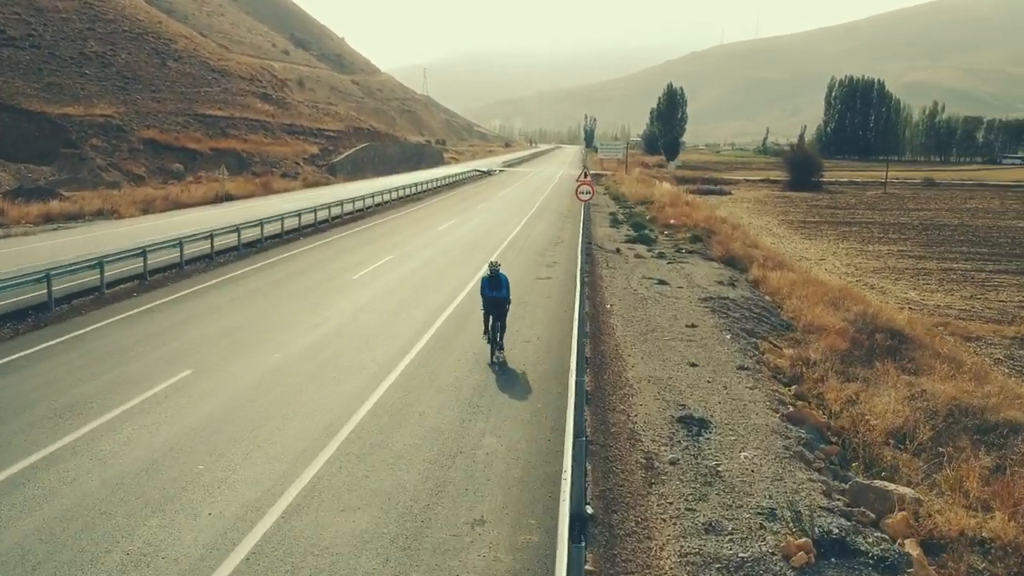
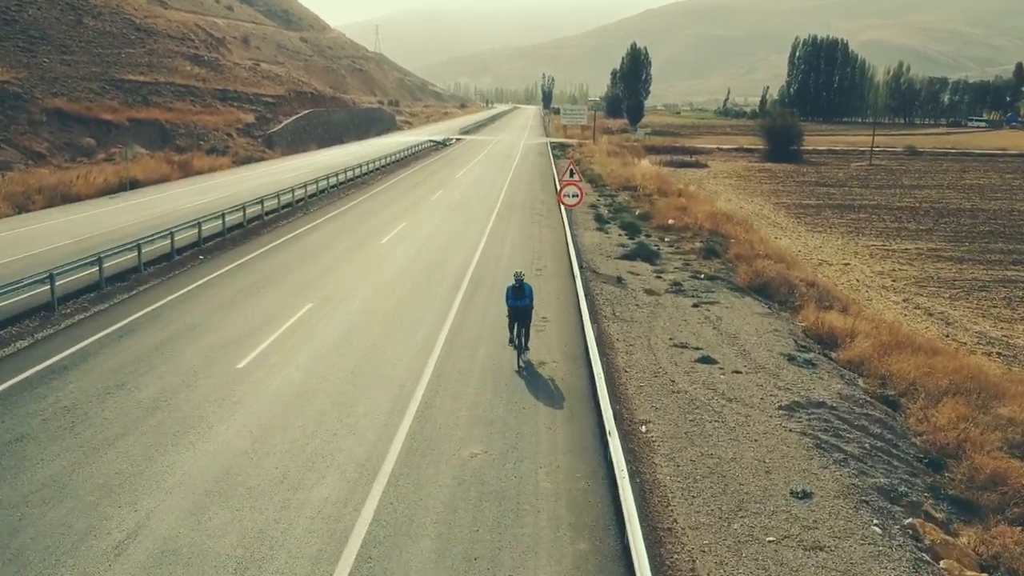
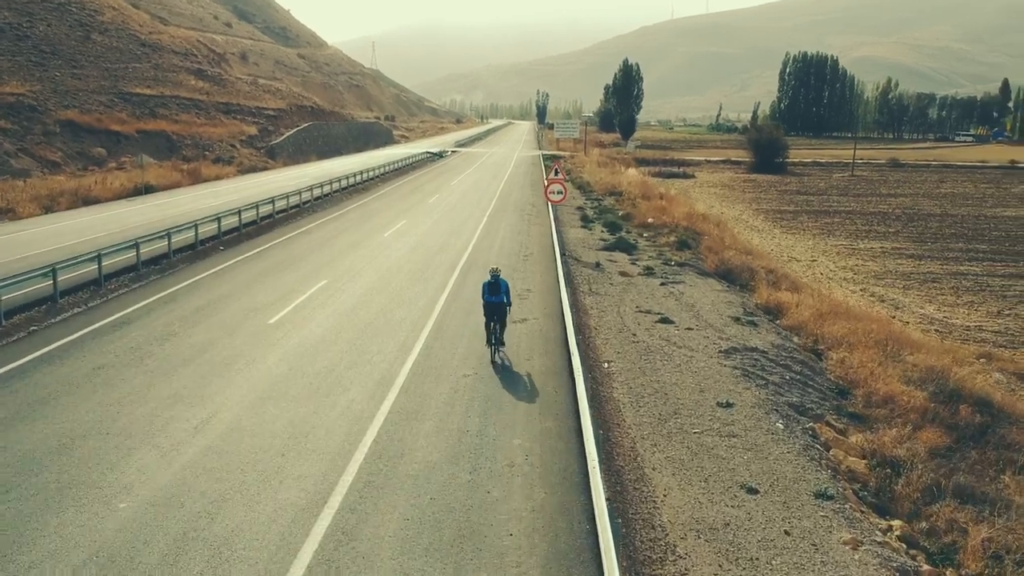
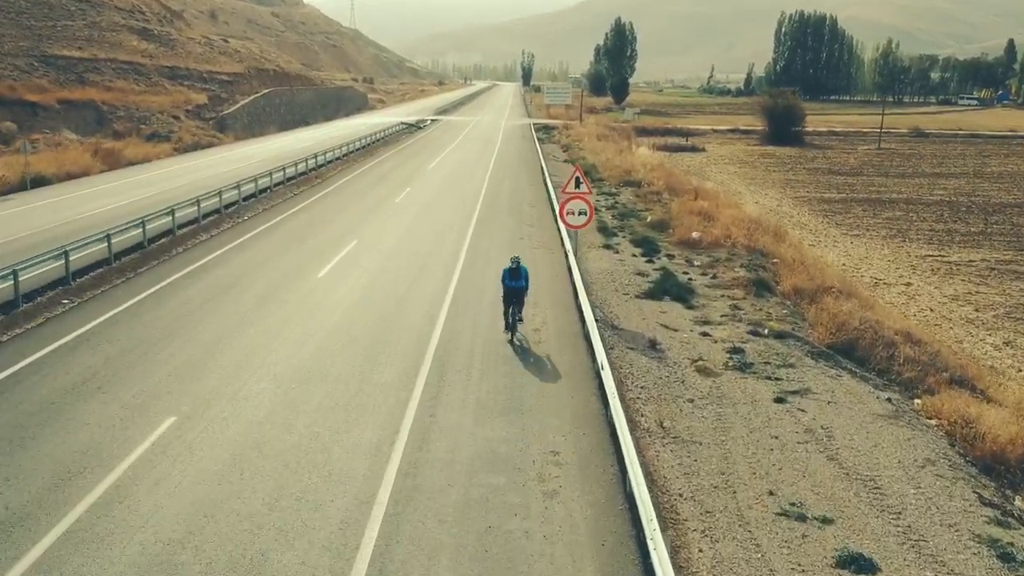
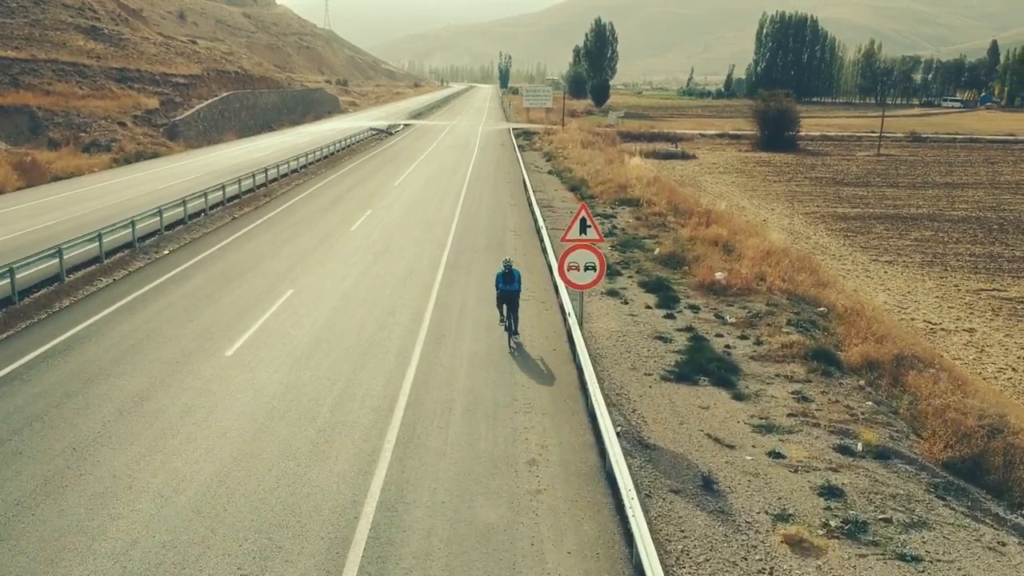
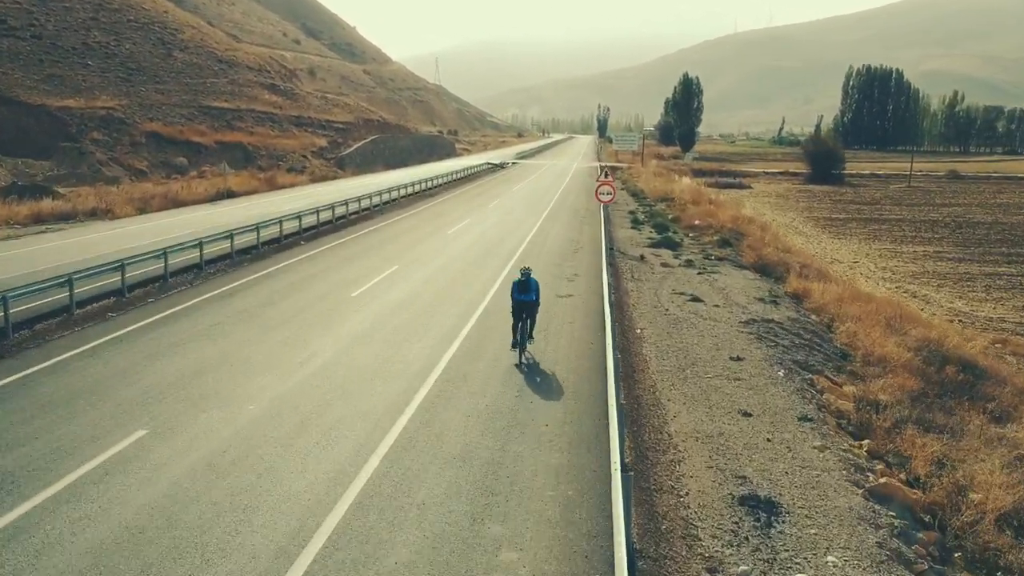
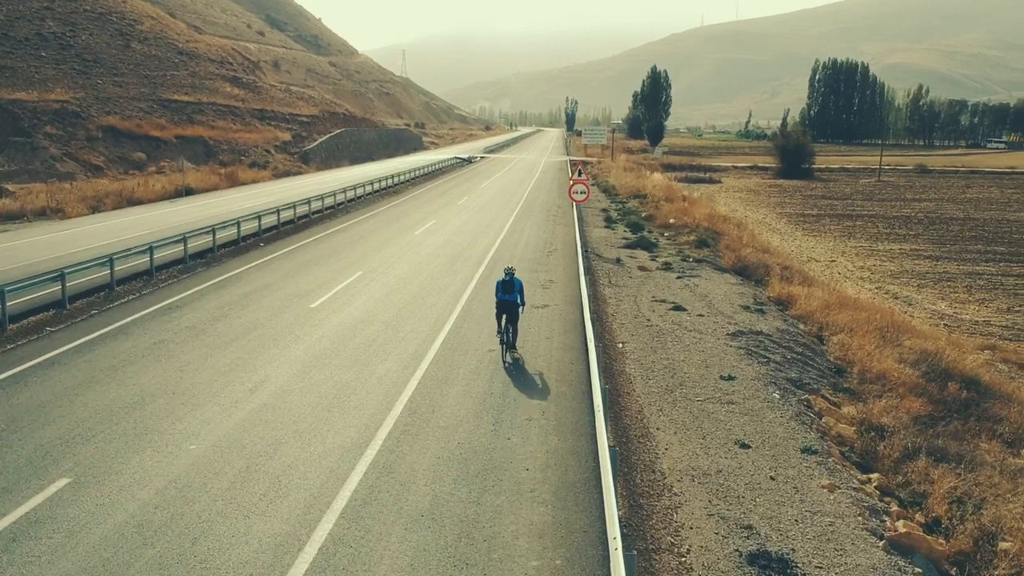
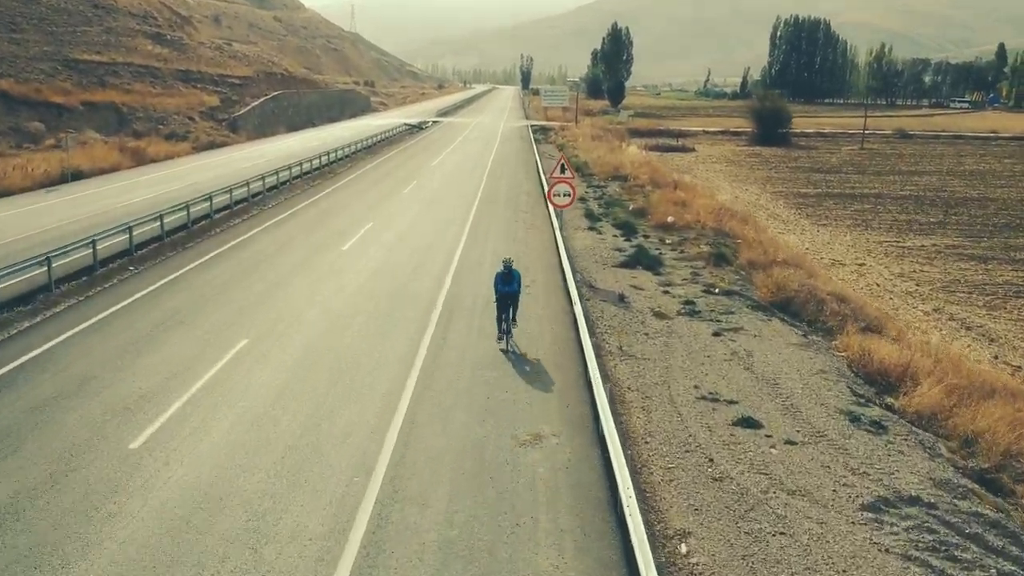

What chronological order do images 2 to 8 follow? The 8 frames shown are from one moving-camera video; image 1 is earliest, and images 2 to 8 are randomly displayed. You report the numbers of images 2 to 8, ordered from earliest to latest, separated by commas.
6, 7, 3, 2, 8, 4, 5
